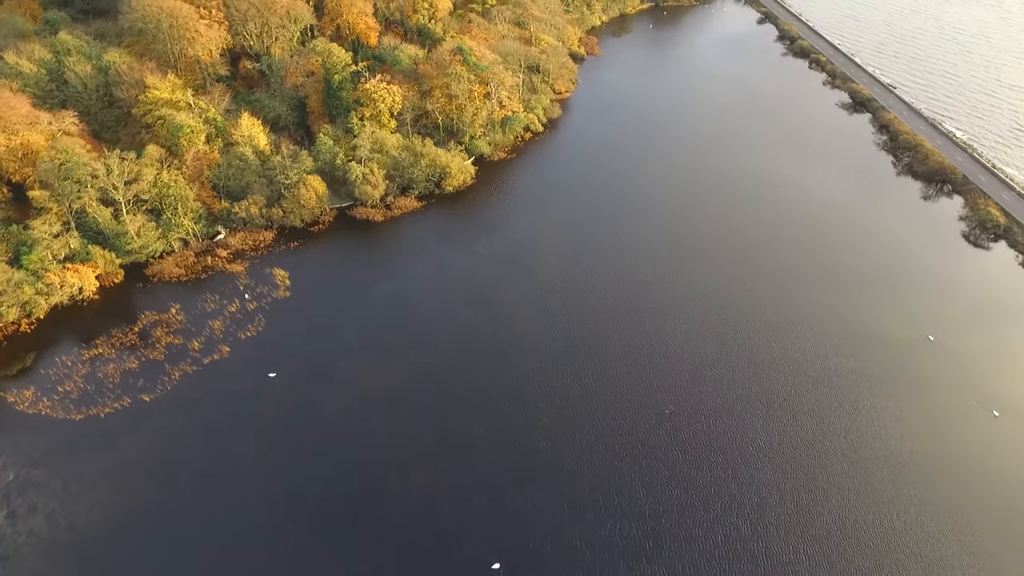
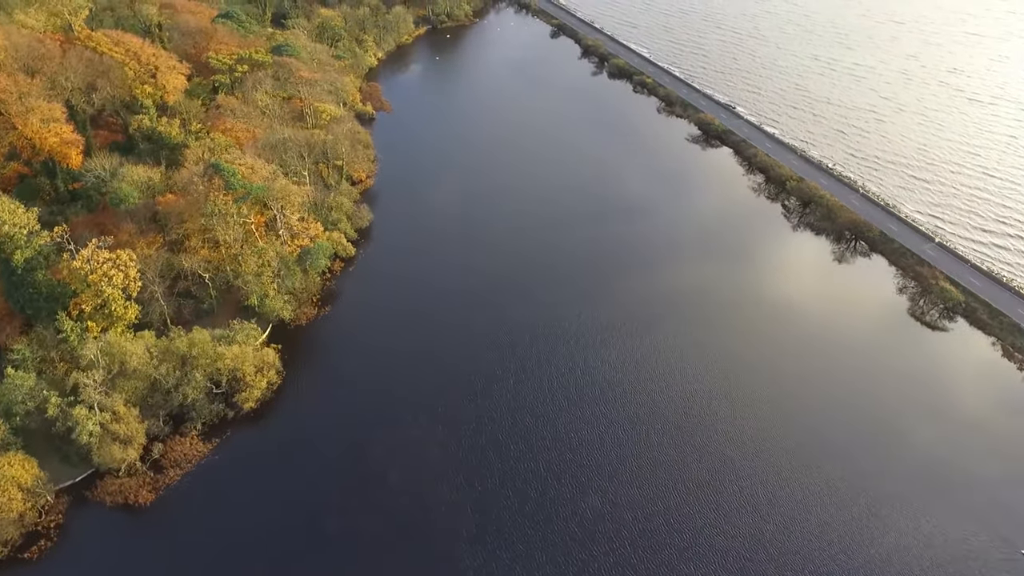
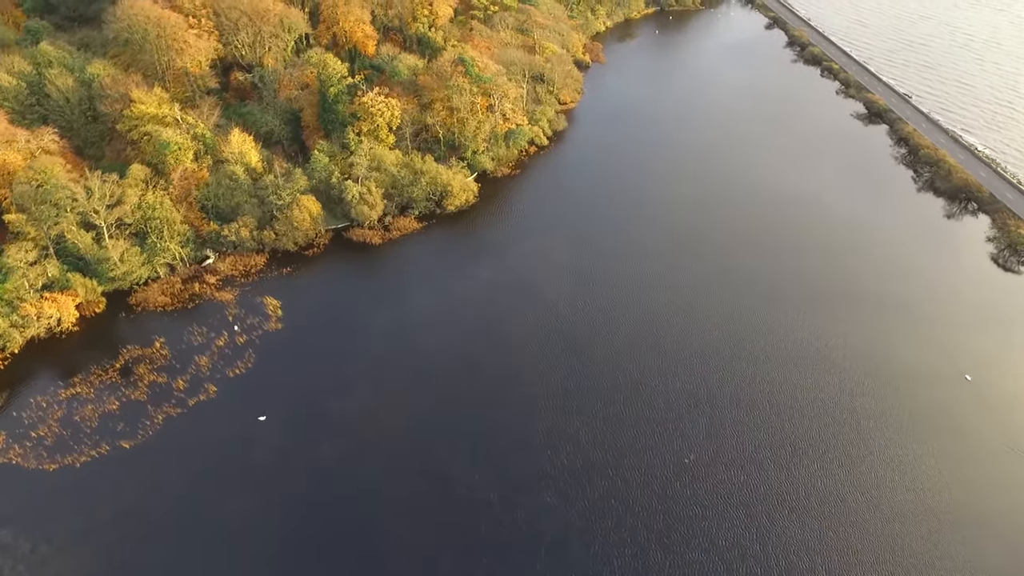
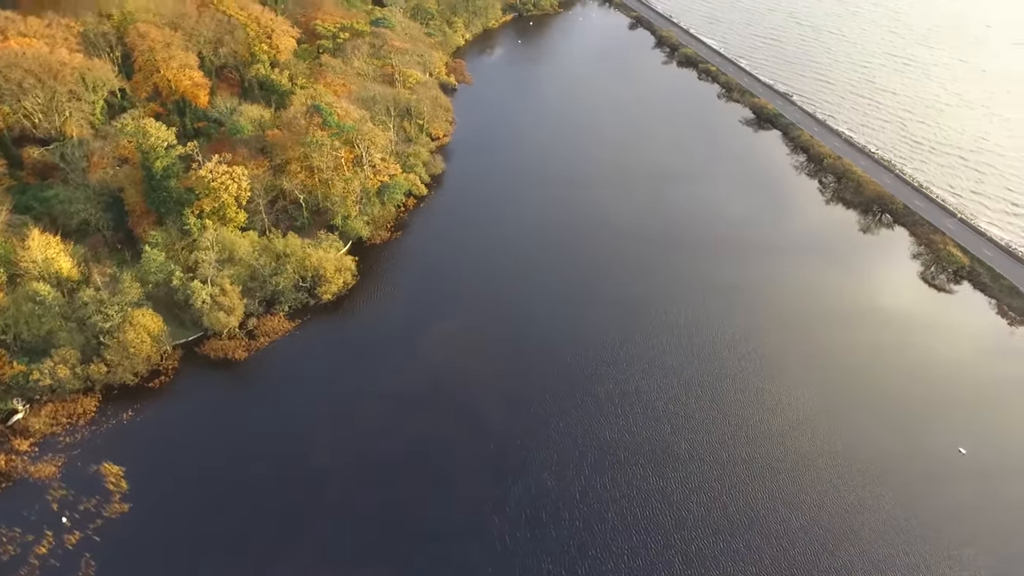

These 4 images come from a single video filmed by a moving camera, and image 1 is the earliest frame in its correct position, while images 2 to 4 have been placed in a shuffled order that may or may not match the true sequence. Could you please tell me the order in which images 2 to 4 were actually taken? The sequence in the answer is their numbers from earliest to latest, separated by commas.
3, 4, 2
